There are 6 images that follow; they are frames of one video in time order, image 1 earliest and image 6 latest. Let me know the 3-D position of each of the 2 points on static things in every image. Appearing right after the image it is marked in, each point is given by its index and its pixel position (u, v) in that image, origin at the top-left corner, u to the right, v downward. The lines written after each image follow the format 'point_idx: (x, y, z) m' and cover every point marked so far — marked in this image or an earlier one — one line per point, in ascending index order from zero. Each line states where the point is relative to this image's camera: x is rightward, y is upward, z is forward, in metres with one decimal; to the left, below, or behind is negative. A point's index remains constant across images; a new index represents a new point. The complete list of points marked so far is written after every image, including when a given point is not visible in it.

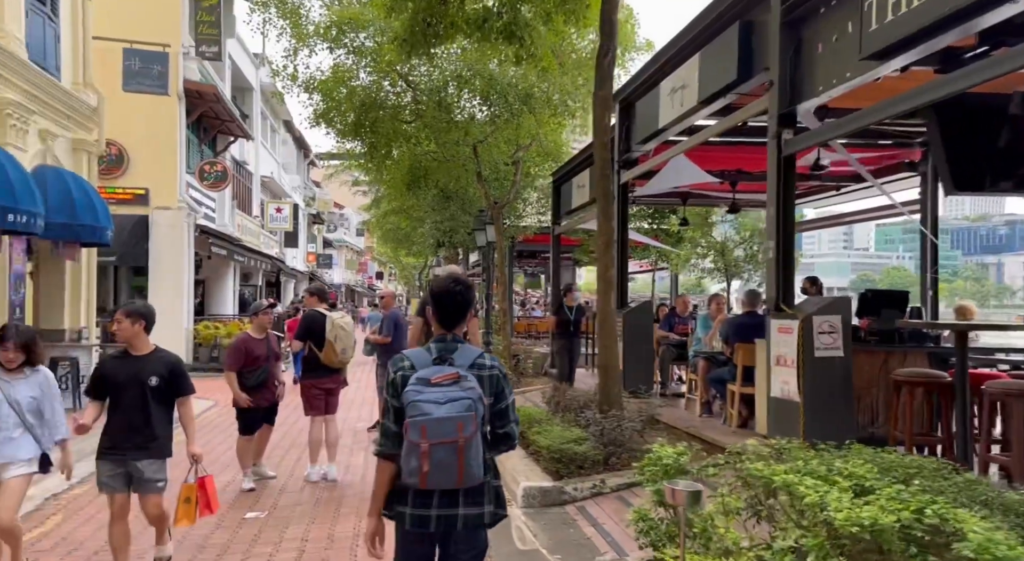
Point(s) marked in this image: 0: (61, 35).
0: (-7.2, +4.0, +15.2) m
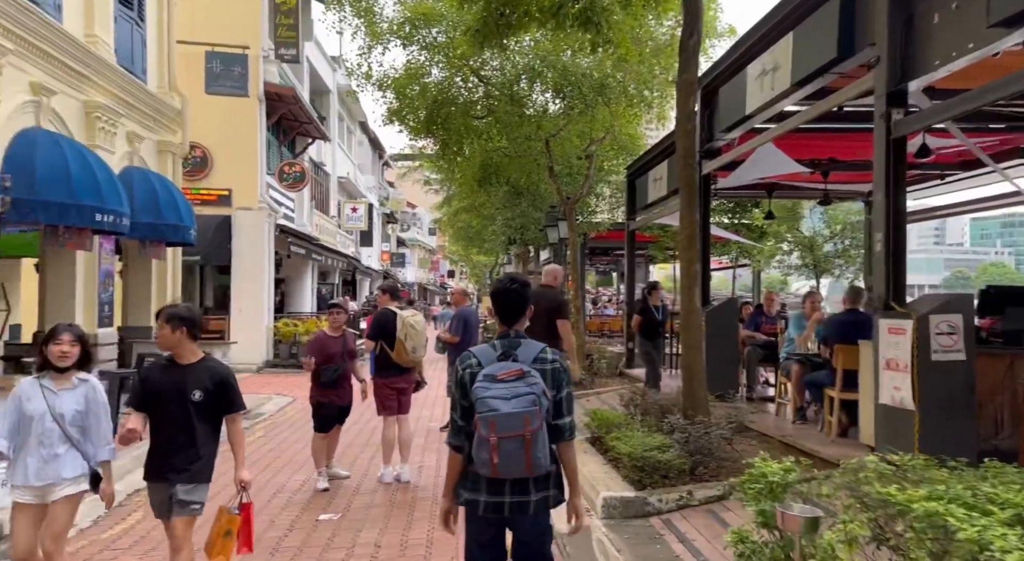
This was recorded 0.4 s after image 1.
0: (-6.0, +4.0, +15.4) m
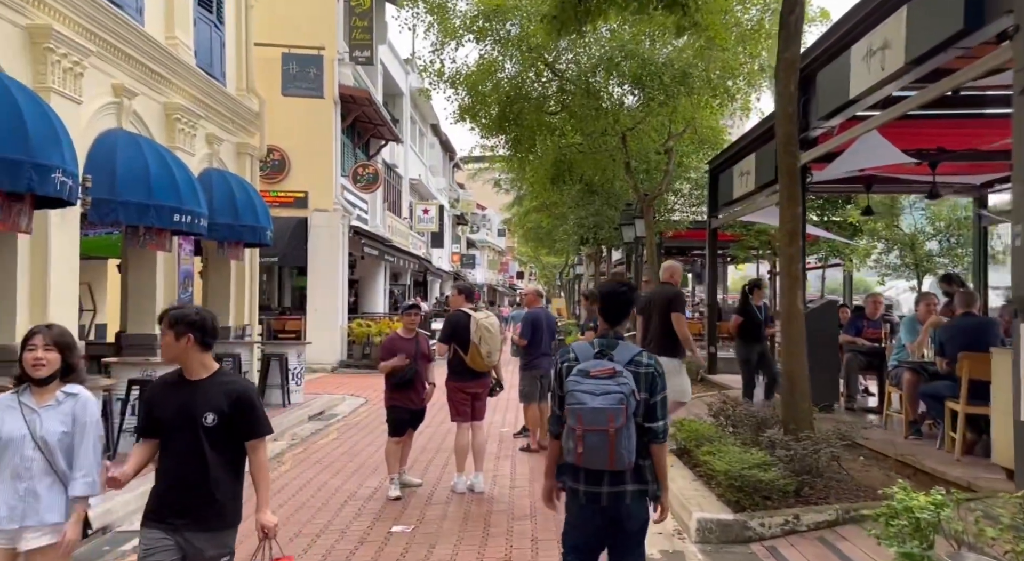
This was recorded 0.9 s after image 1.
0: (-4.8, +4.0, +15.3) m
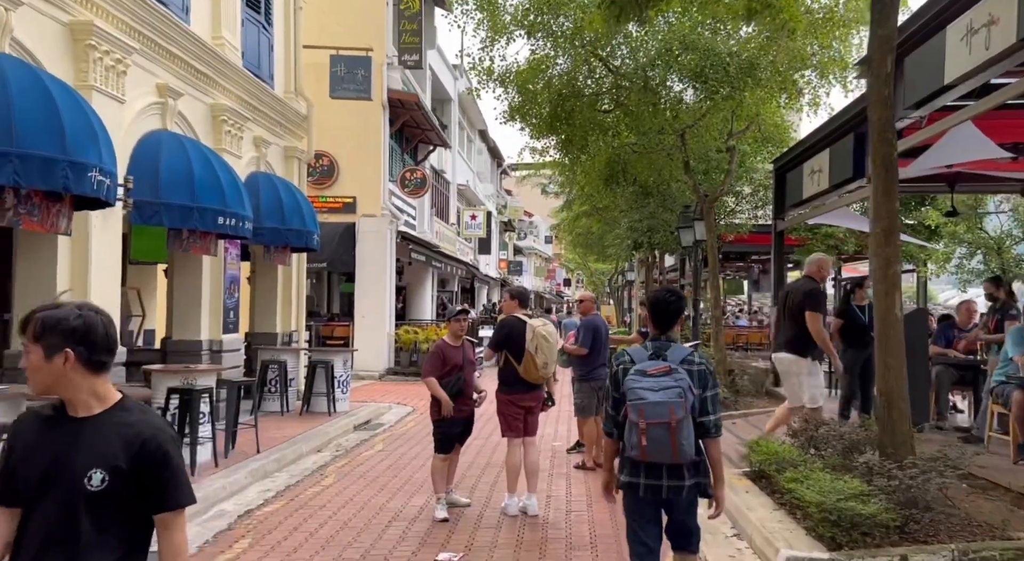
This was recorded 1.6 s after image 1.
0: (-3.9, +3.9, +15.0) m
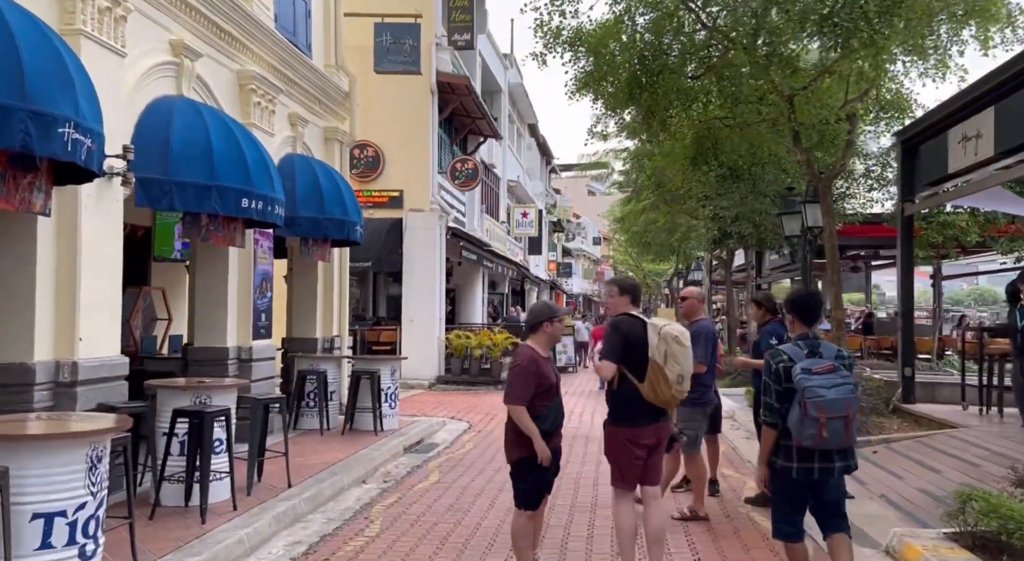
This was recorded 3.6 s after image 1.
0: (-2.9, +3.9, +13.3) m
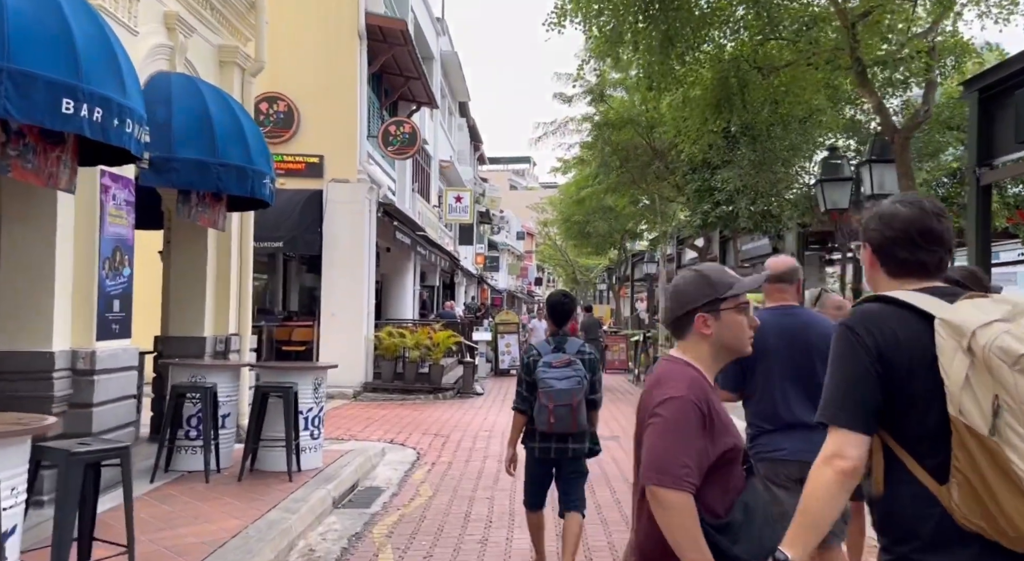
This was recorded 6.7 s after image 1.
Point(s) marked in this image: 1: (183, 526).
0: (-3.2, +4.2, +9.6) m
1: (-2.2, -1.6, +5.9) m
